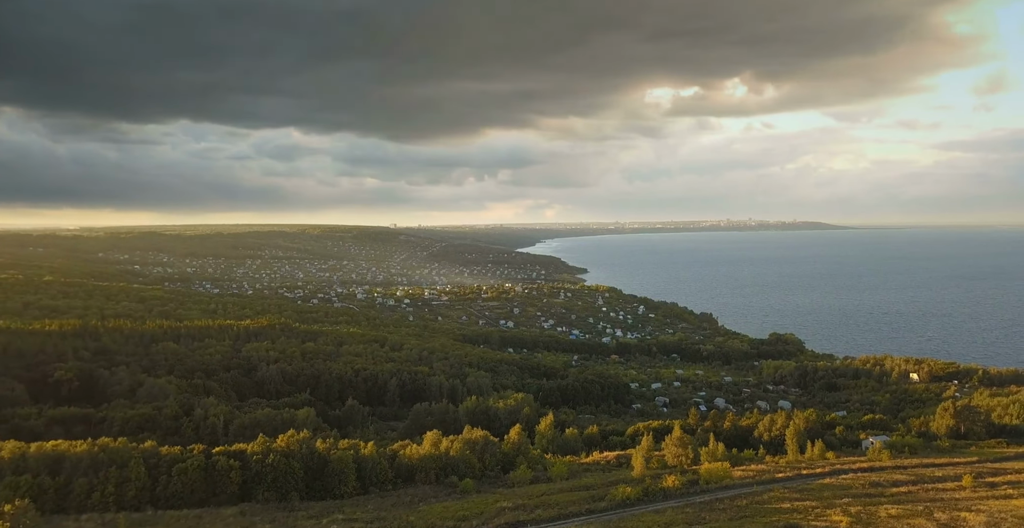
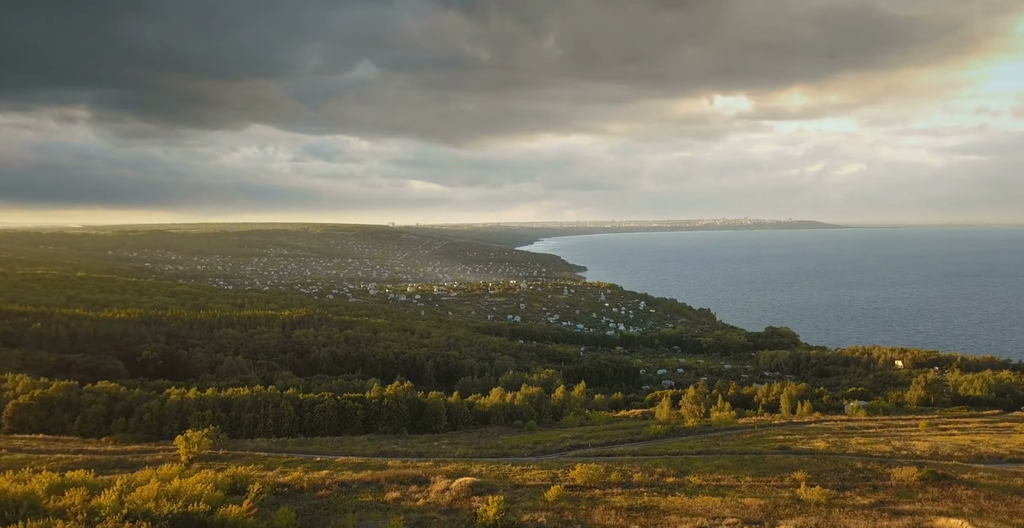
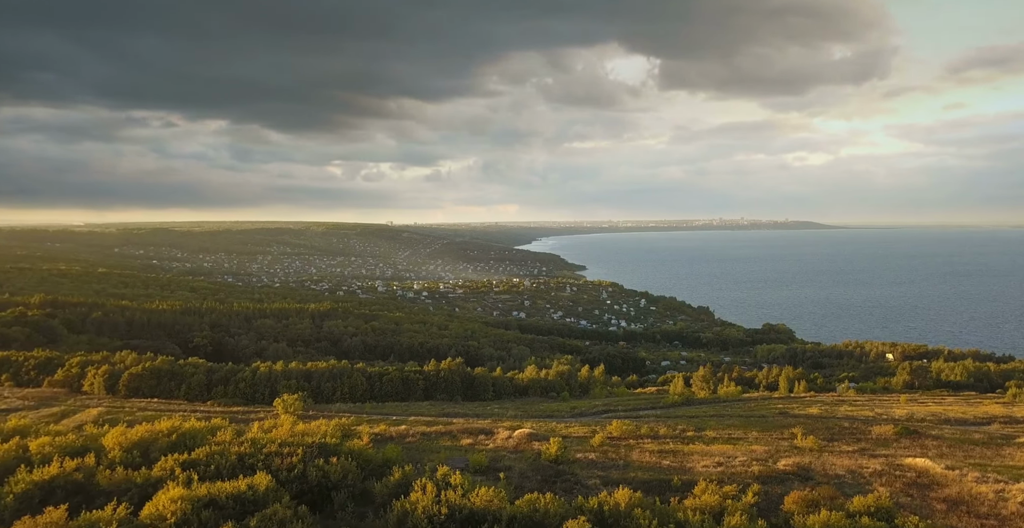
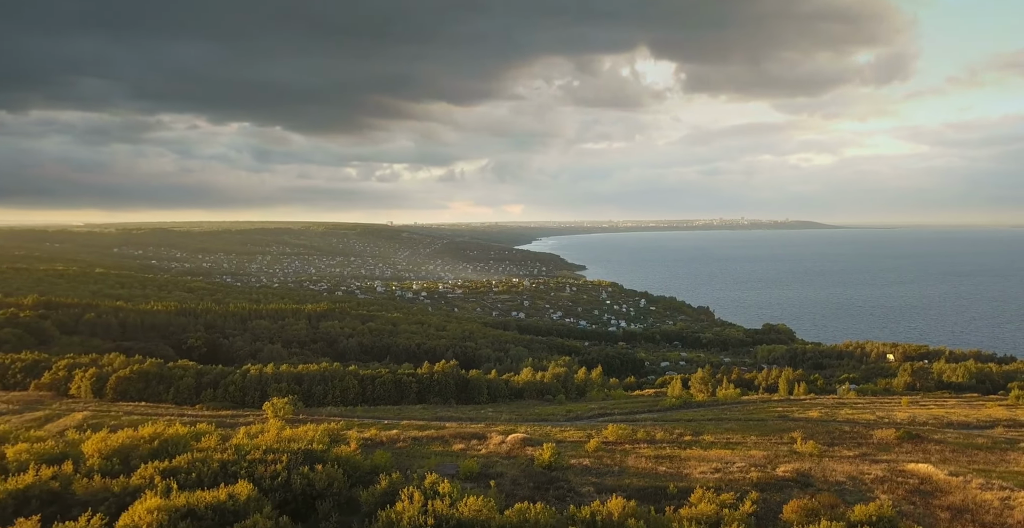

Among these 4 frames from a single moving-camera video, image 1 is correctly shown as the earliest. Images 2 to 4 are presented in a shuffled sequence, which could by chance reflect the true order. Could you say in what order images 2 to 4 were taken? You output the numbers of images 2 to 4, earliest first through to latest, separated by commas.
2, 4, 3
